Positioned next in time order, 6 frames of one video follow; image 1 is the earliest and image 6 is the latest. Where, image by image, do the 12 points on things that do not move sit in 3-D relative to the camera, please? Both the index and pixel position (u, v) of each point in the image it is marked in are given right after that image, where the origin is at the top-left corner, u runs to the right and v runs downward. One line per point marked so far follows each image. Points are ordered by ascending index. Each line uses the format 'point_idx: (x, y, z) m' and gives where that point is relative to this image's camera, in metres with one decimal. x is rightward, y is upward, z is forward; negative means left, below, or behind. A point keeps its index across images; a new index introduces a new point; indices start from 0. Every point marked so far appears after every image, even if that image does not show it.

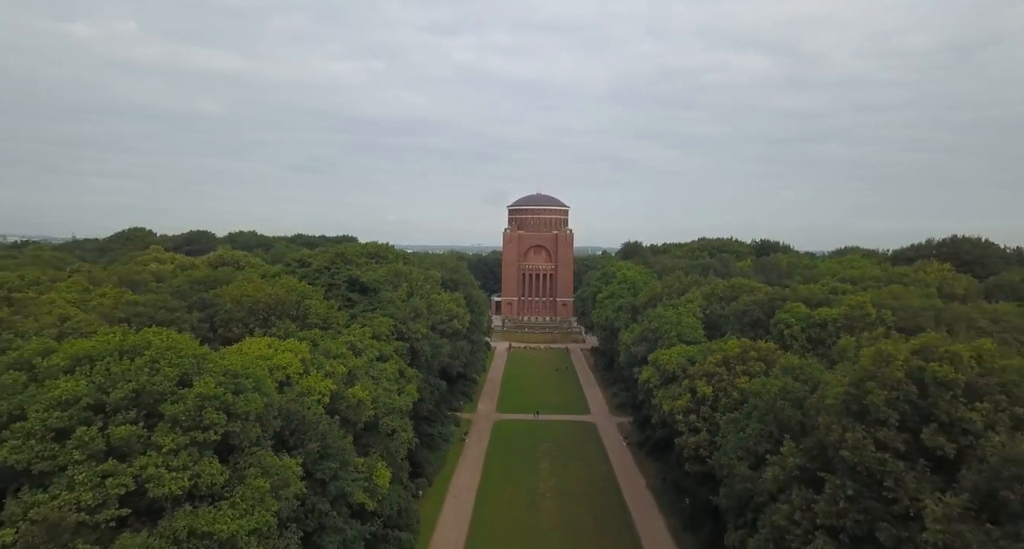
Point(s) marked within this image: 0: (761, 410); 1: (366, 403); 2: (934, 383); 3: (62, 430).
0: (+7.4, -4.0, +16.8) m
1: (-4.8, -4.2, +18.6) m
2: (+8.9, -2.2, +12.0) m
3: (-8.3, -2.8, +10.6) m
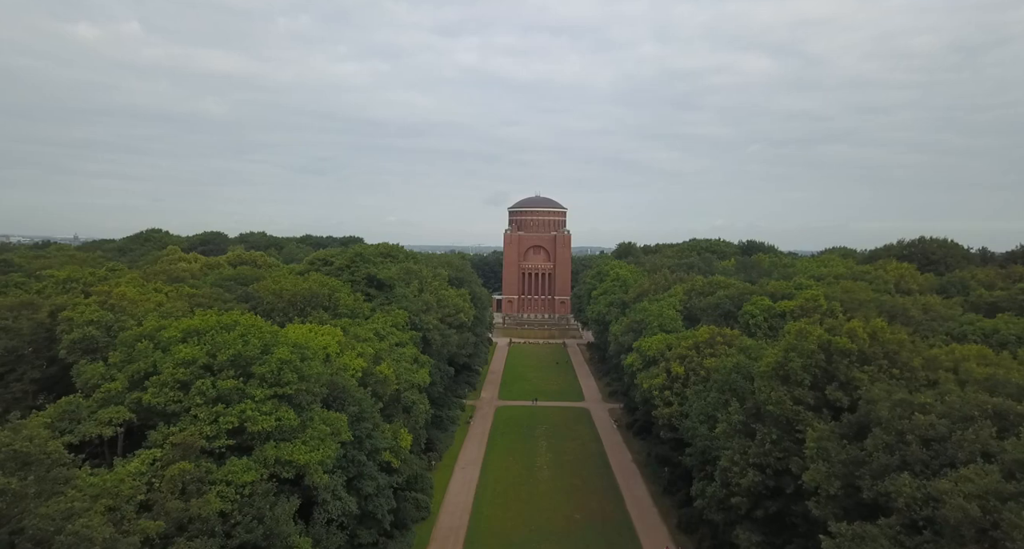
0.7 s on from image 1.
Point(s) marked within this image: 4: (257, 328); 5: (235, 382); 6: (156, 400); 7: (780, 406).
0: (+7.4, -3.8, +20.5) m
1: (-4.7, -4.0, +22.3) m
2: (+9.0, -2.1, +15.6) m
3: (-8.3, -2.7, +14.3) m
4: (-7.3, -1.5, +16.3) m
5: (-7.0, -2.7, +14.4) m
6: (-8.5, -3.0, +13.5) m
7: (+7.4, -3.6, +15.7) m
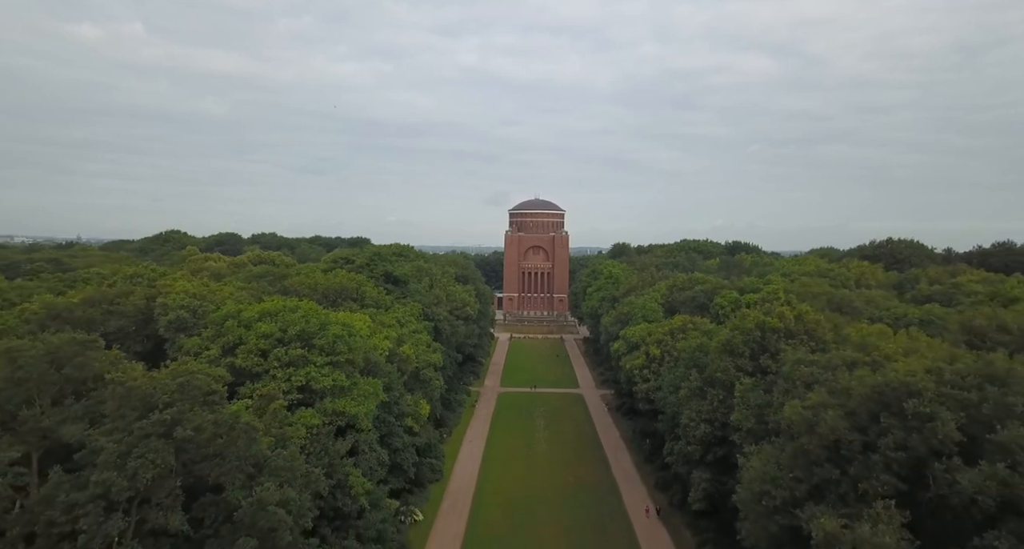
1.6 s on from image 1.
0: (+7.5, -3.6, +24.8) m
1: (-4.7, -3.8, +26.6) m
2: (+9.0, -1.9, +19.9) m
3: (-8.2, -2.5, +18.6) m
4: (-7.2, -1.4, +20.6) m
5: (-6.9, -2.5, +18.7) m
6: (-8.4, -2.8, +17.8) m
7: (+7.5, -3.4, +20.0) m
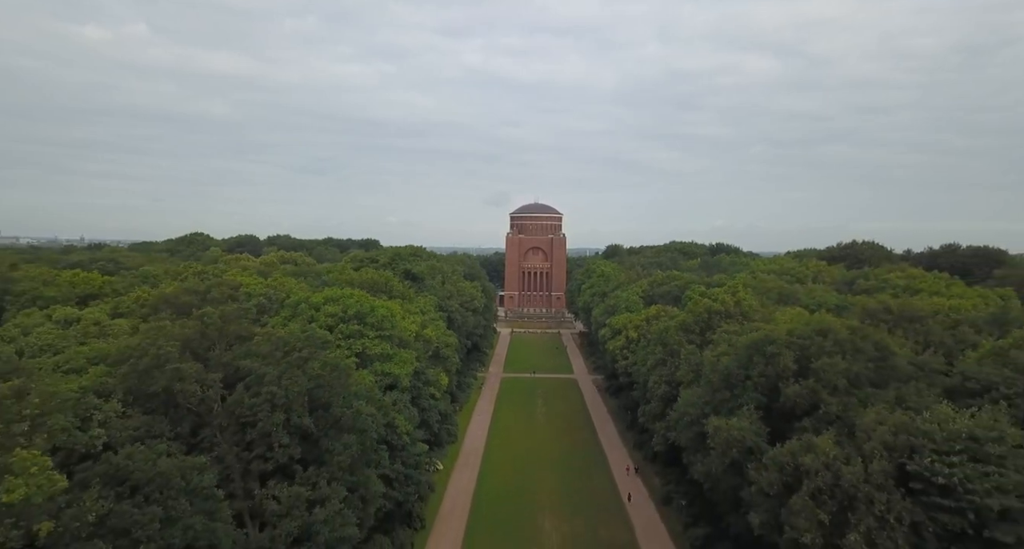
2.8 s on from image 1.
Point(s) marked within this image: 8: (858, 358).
0: (+7.7, -3.4, +30.9) m
1: (-4.5, -3.6, +32.7) m
2: (+9.2, -1.7, +26.0) m
3: (-8.0, -2.3, +24.7) m
4: (-7.0, -1.1, +26.7) m
5: (-6.7, -2.3, +24.8) m
6: (-8.2, -2.6, +23.9) m
7: (+7.7, -3.2, +26.1) m
8: (+9.7, -2.3, +16.0) m
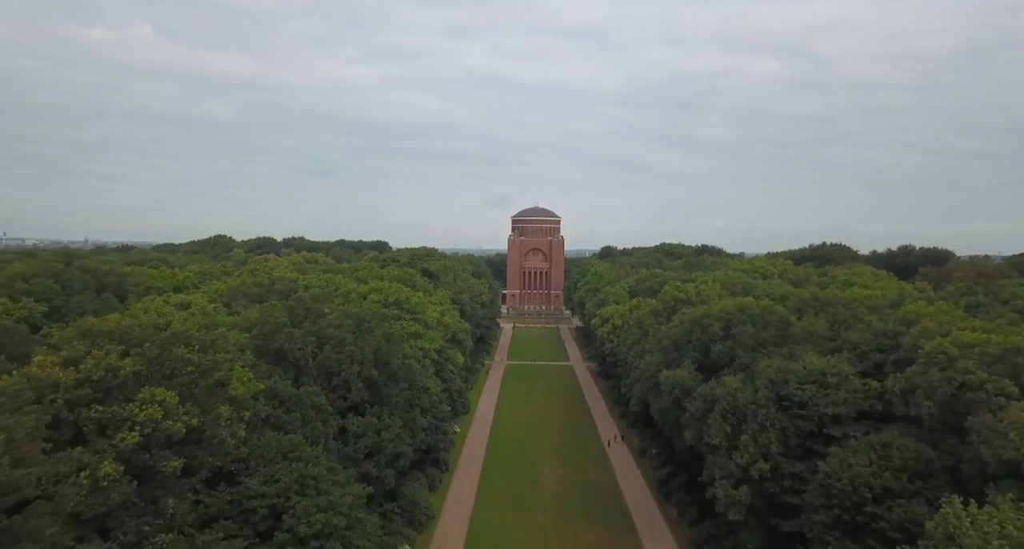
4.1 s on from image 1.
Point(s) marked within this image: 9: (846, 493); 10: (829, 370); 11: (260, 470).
0: (+8.0, -3.2, +37.5) m
1: (-4.1, -3.4, +39.2) m
2: (+9.6, -1.4, +32.6) m
3: (-7.7, -2.0, +31.3) m
4: (-6.7, -0.9, +33.3) m
5: (-6.4, -2.0, +31.4) m
6: (-7.9, -2.3, +30.5) m
7: (+8.0, -3.0, +32.7) m
8: (+10.0, -2.1, +22.5) m
9: (+8.7, -5.7, +14.7) m
10: (+10.7, -3.2, +19.0) m
11: (-6.8, -5.3, +15.4) m
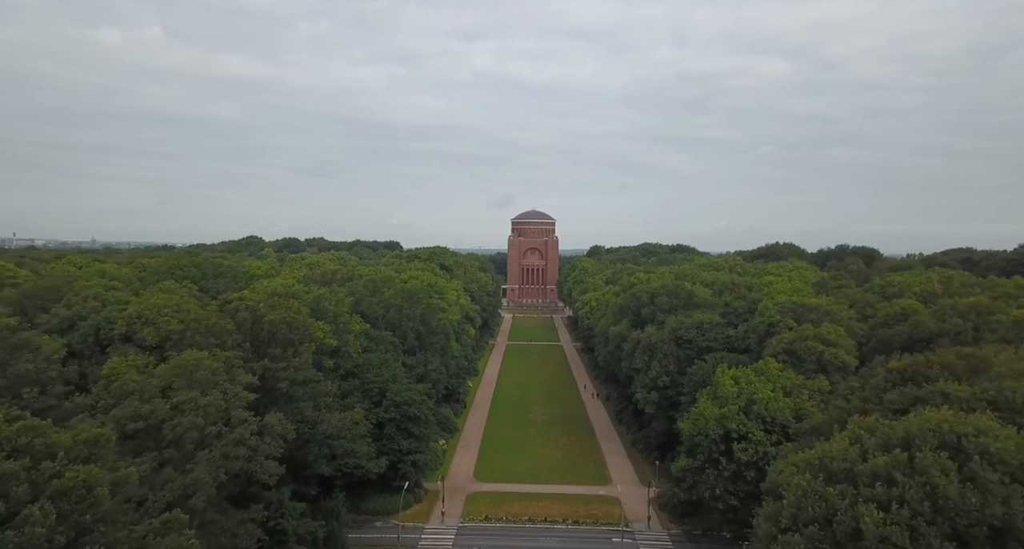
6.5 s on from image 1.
0: (+8.0, -2.5, +49.3) m
1: (-4.2, -2.7, +51.1) m
2: (+9.6, -0.8, +44.5) m
3: (-7.7, -1.4, +43.1) m
4: (-6.7, -0.2, +45.1) m
5: (-6.4, -1.4, +43.2) m
6: (-7.9, -1.6, +42.3) m
7: (+8.0, -2.3, +44.5) m
8: (+10.0, -1.4, +34.4) m
9: (+8.7, -5.0, +26.5) m
10: (+10.7, -2.5, +30.9) m
11: (-6.8, -4.6, +27.2) m
